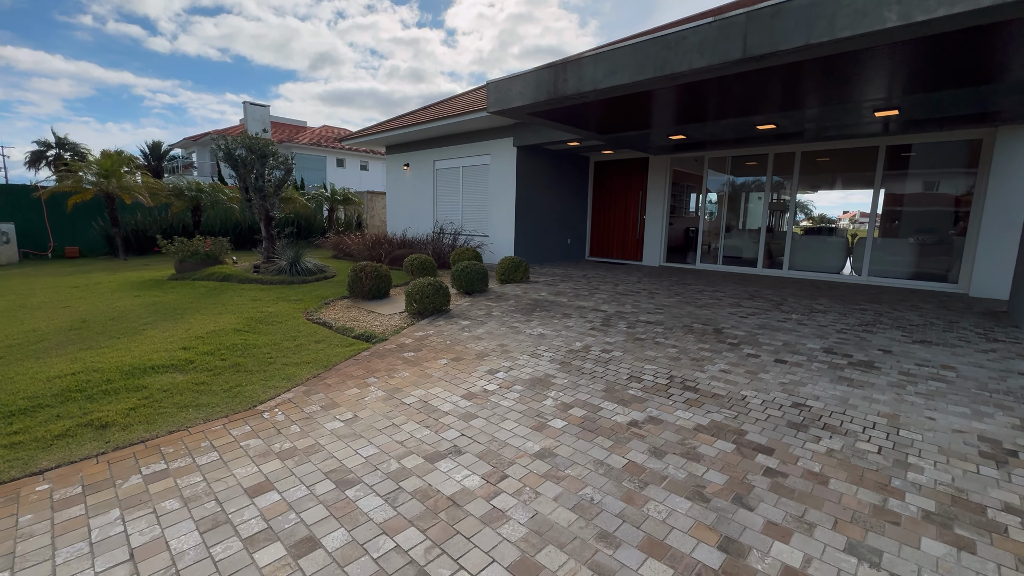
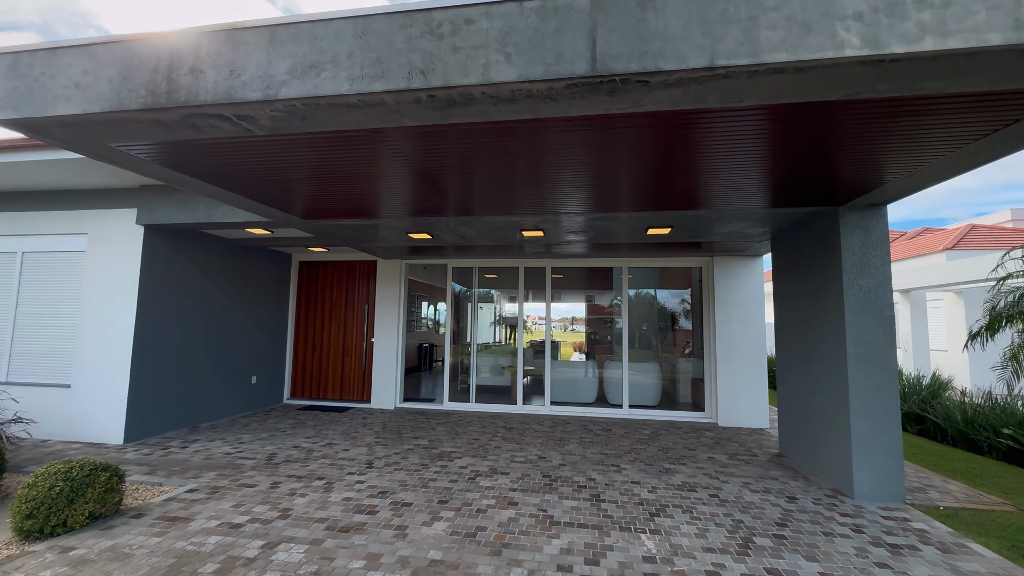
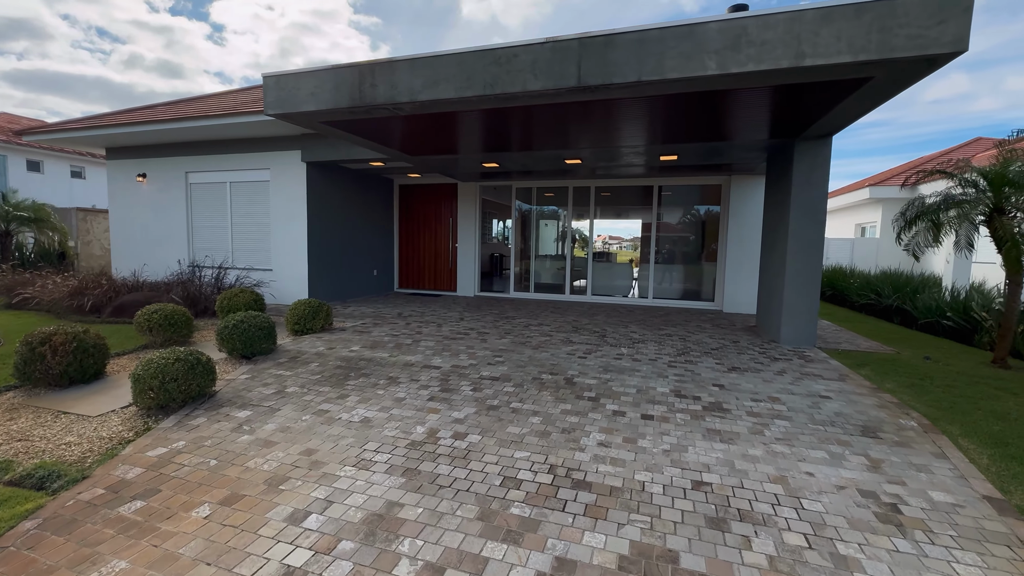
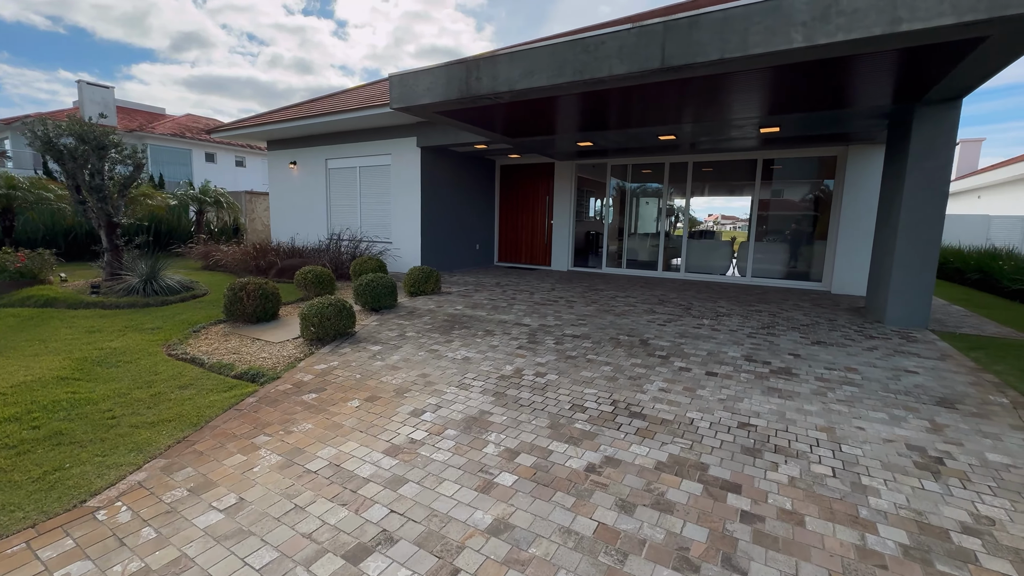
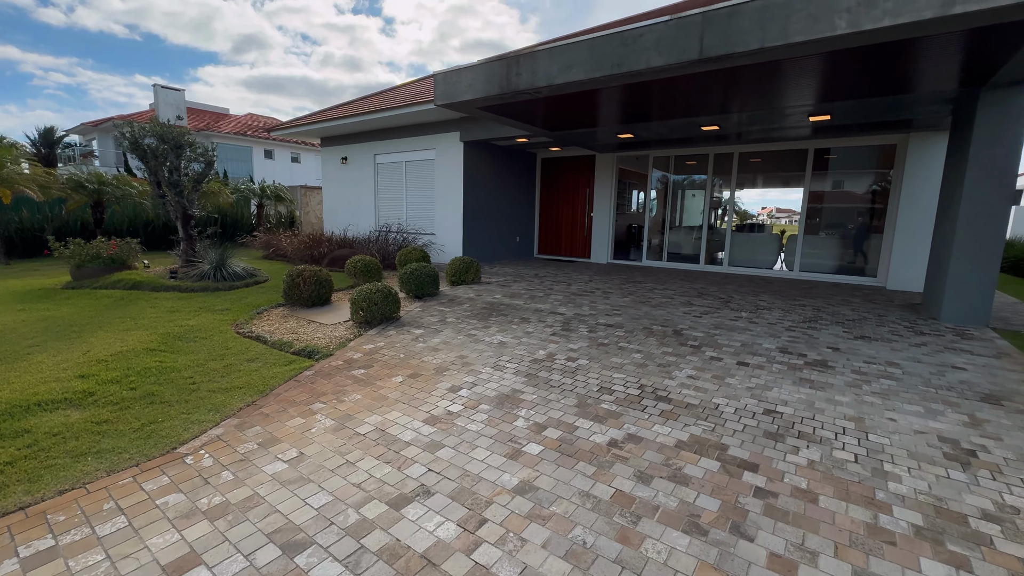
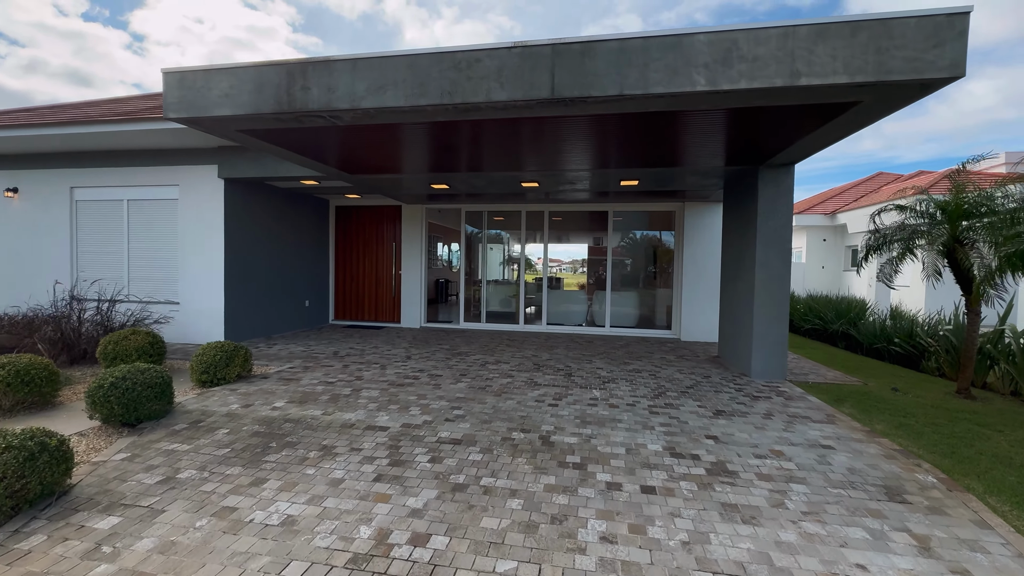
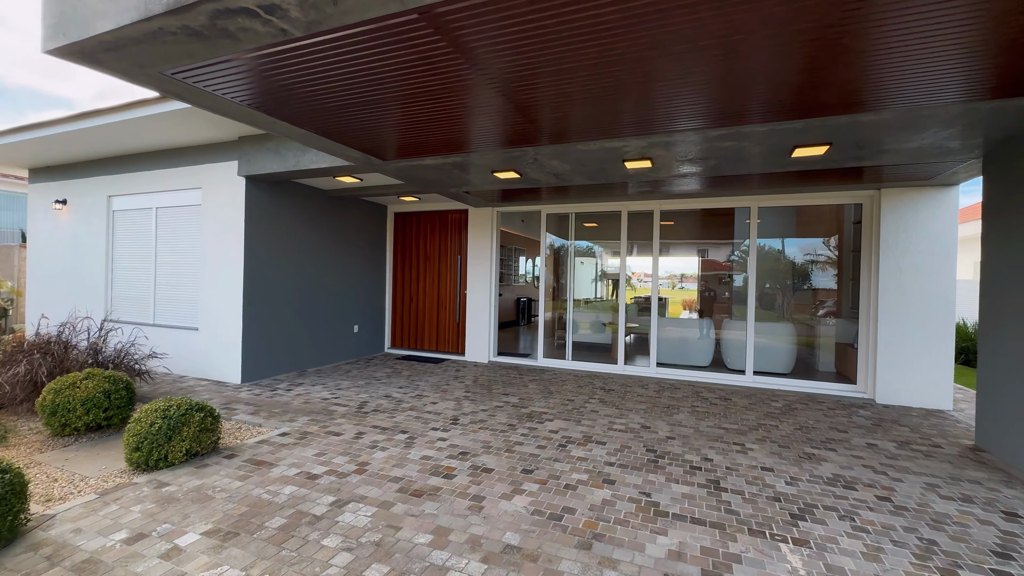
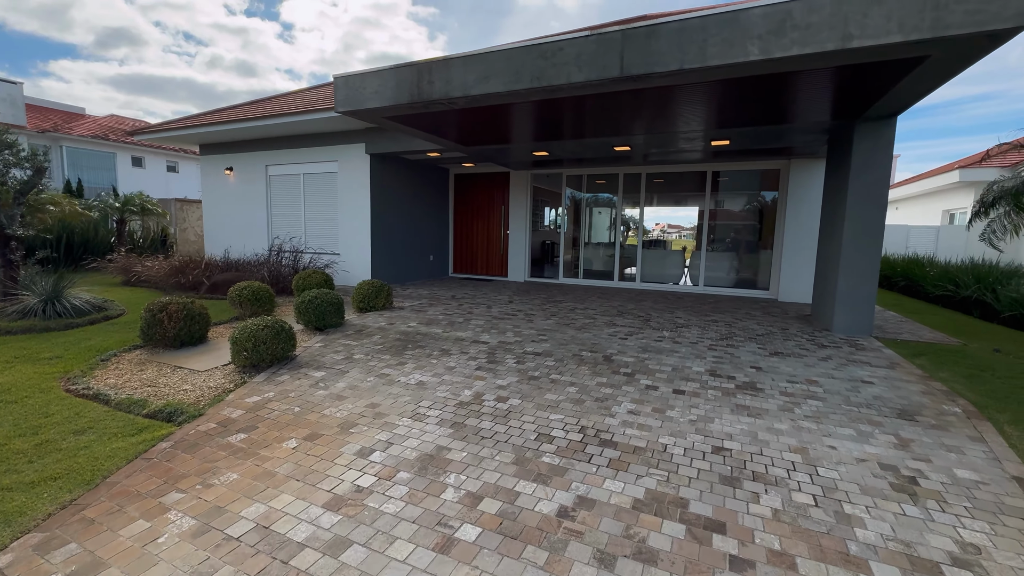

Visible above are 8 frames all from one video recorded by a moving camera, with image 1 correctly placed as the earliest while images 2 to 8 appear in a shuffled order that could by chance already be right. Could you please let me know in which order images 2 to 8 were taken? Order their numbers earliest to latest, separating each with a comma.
5, 4, 8, 3, 6, 2, 7
